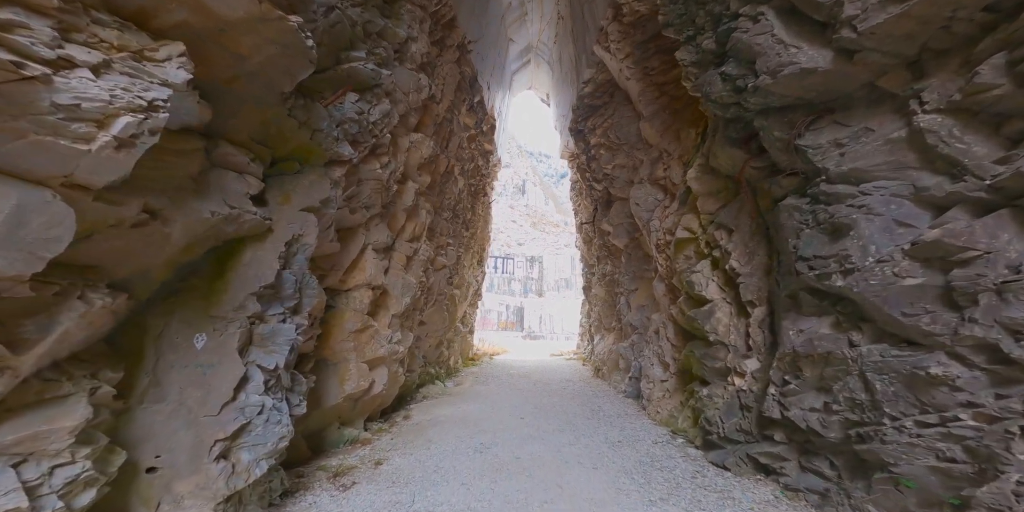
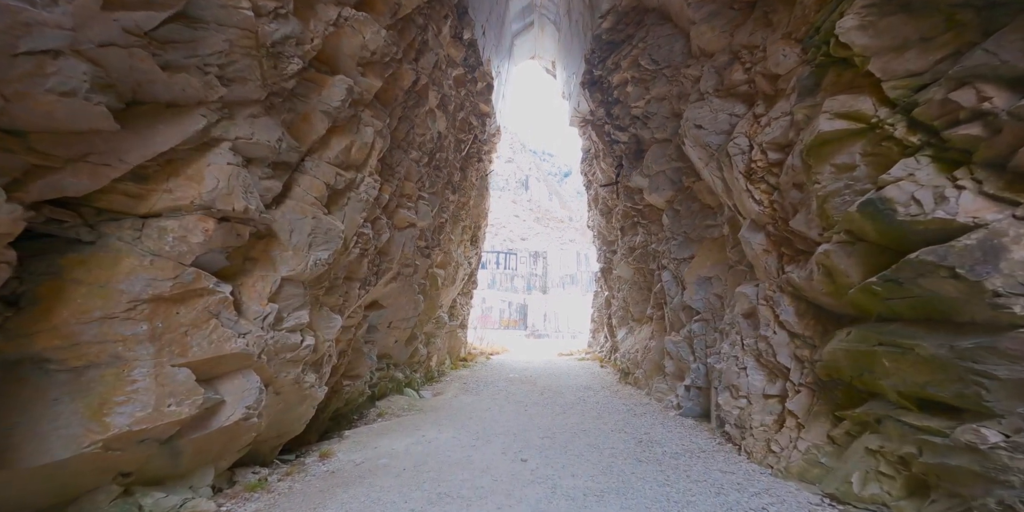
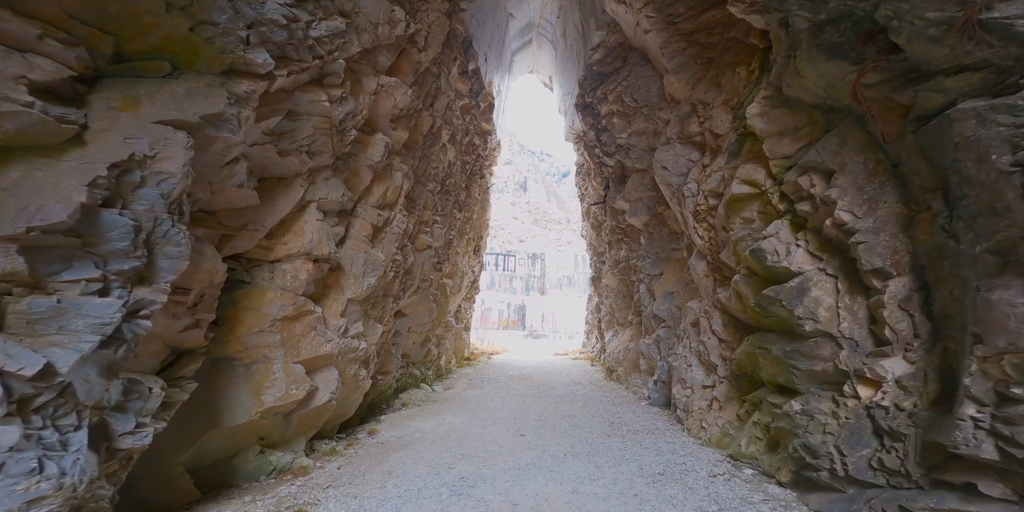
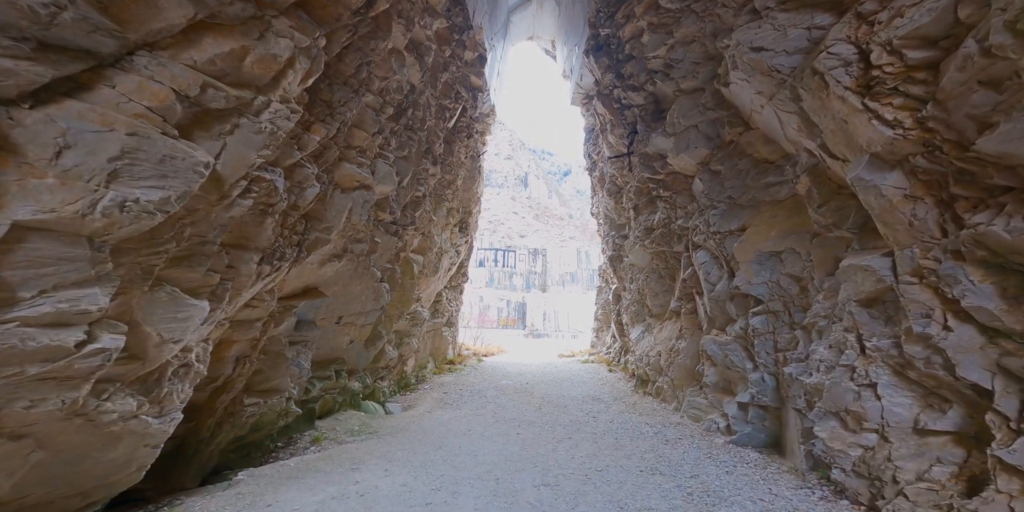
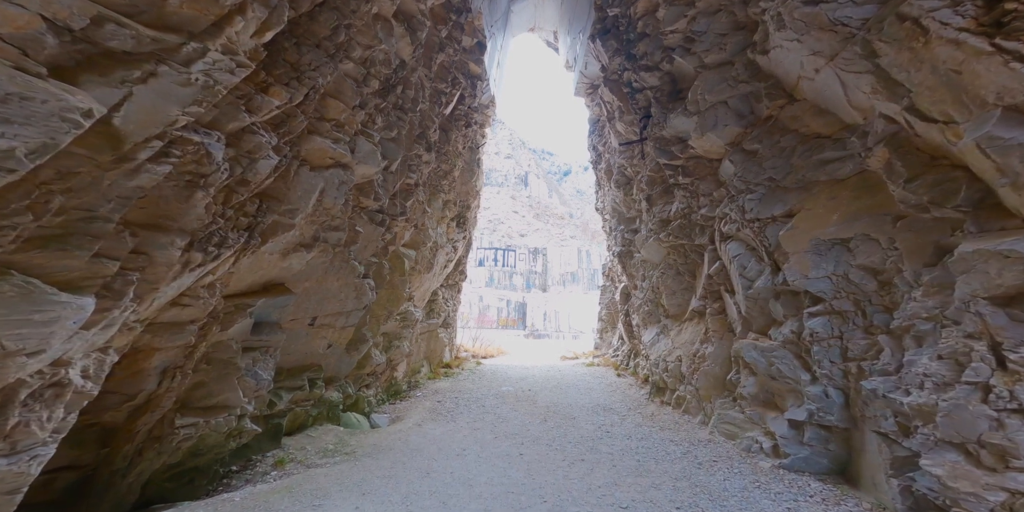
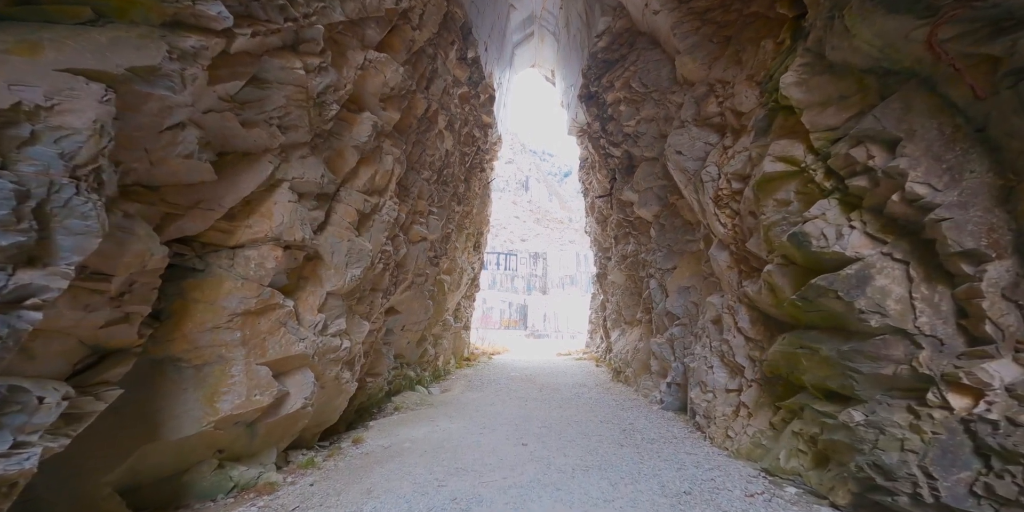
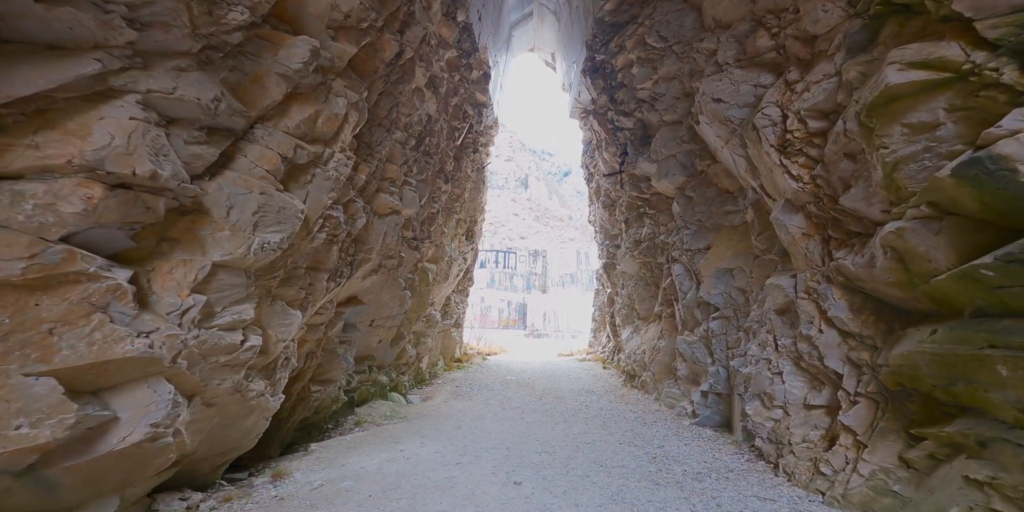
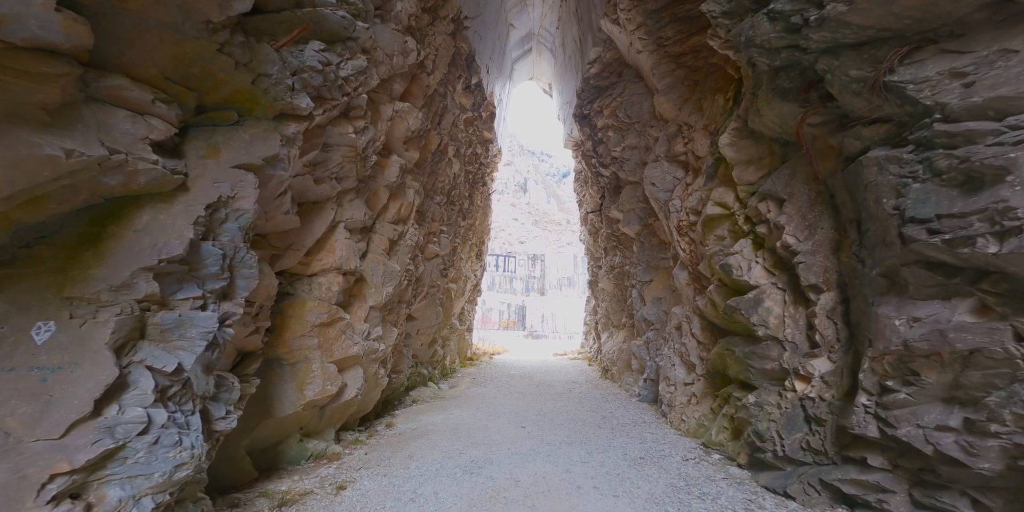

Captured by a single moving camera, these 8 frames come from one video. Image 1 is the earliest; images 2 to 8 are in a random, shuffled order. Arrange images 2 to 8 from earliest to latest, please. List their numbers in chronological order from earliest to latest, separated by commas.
8, 3, 6, 2, 7, 4, 5
